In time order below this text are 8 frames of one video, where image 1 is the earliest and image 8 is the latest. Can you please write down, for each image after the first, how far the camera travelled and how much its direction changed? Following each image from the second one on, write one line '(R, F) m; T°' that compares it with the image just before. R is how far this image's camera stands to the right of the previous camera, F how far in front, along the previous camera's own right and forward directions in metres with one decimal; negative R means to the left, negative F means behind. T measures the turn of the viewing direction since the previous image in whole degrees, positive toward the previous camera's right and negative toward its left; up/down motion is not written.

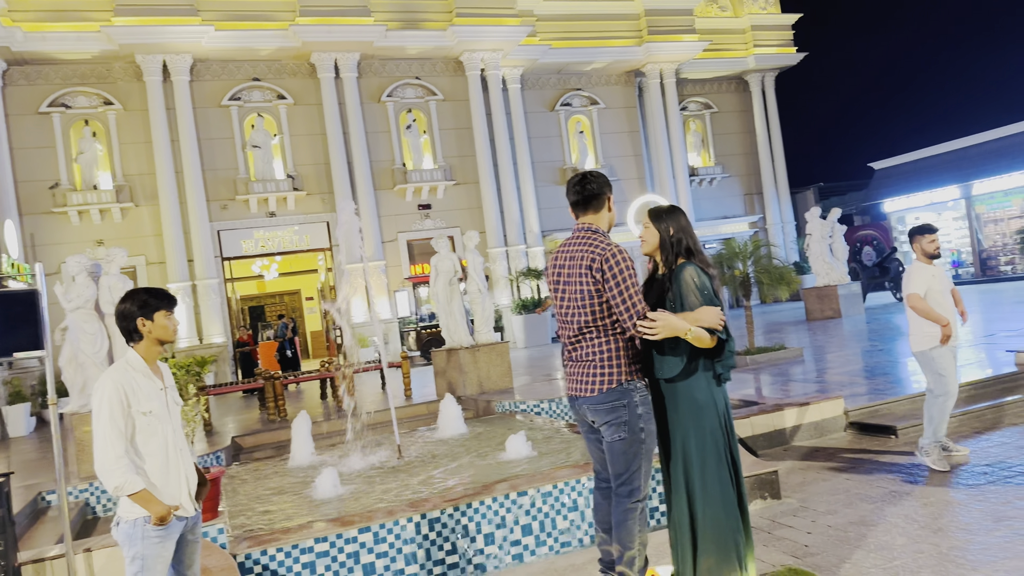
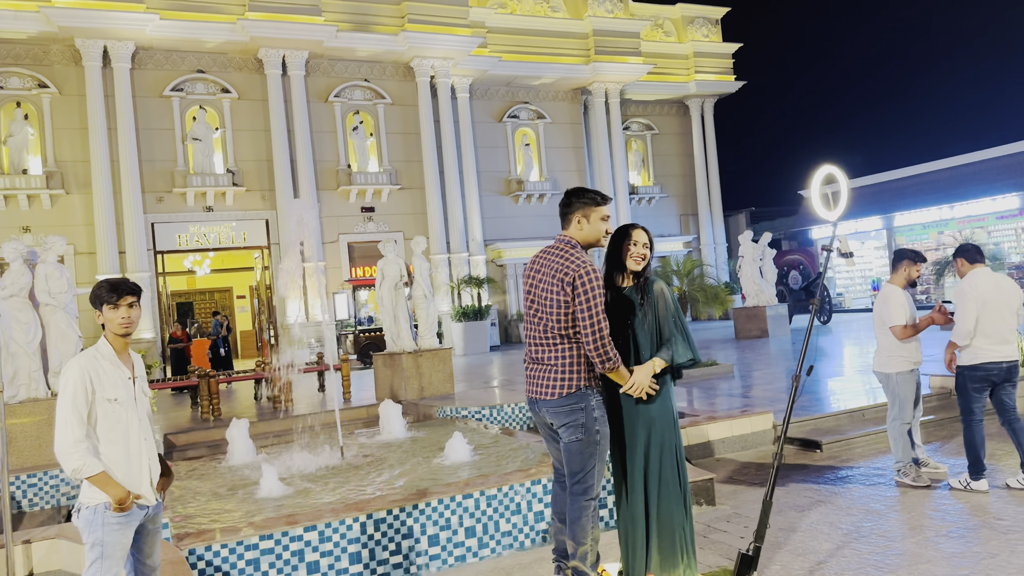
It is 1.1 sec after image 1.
(-0.1, -0.1) m; +5°
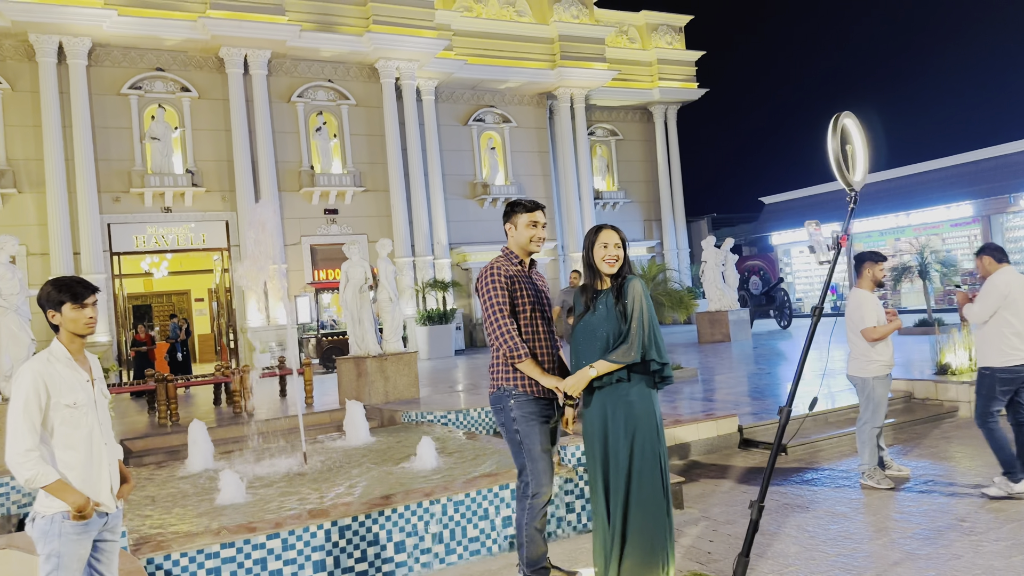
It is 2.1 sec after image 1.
(0.0, 0.0) m; +3°
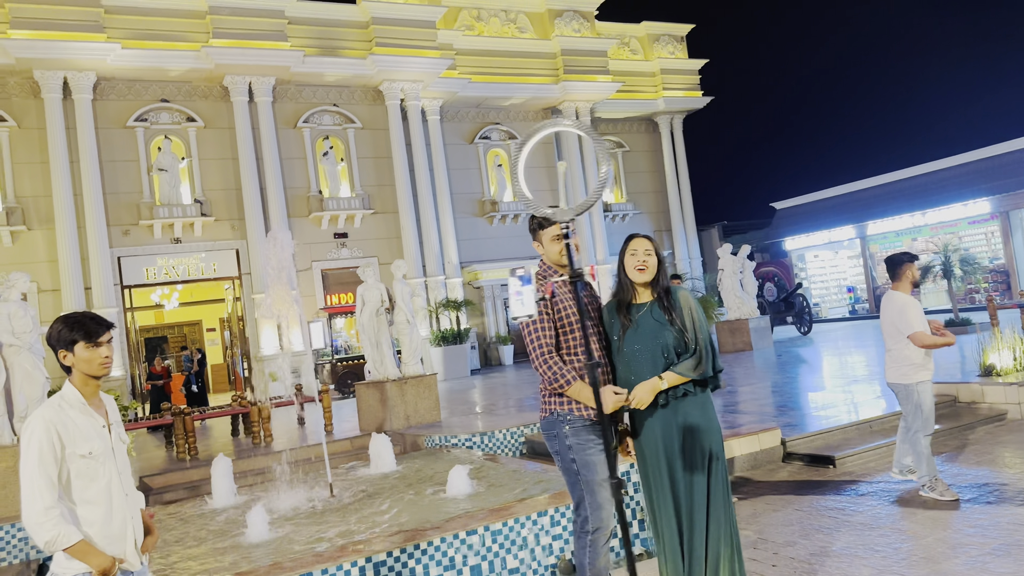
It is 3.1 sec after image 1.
(-0.1, +0.2) m; -1°
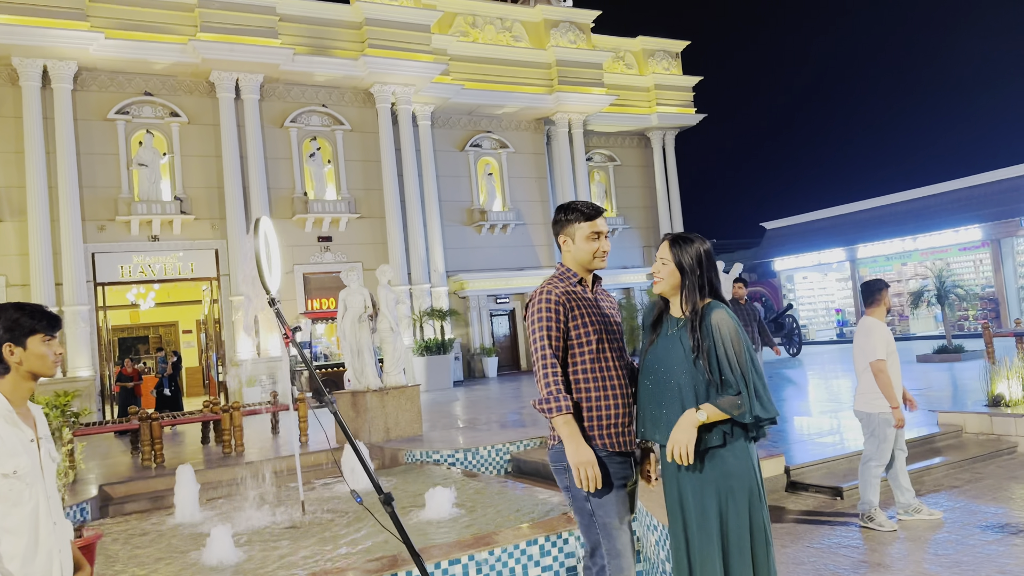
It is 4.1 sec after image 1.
(-0.1, +0.4) m; +1°
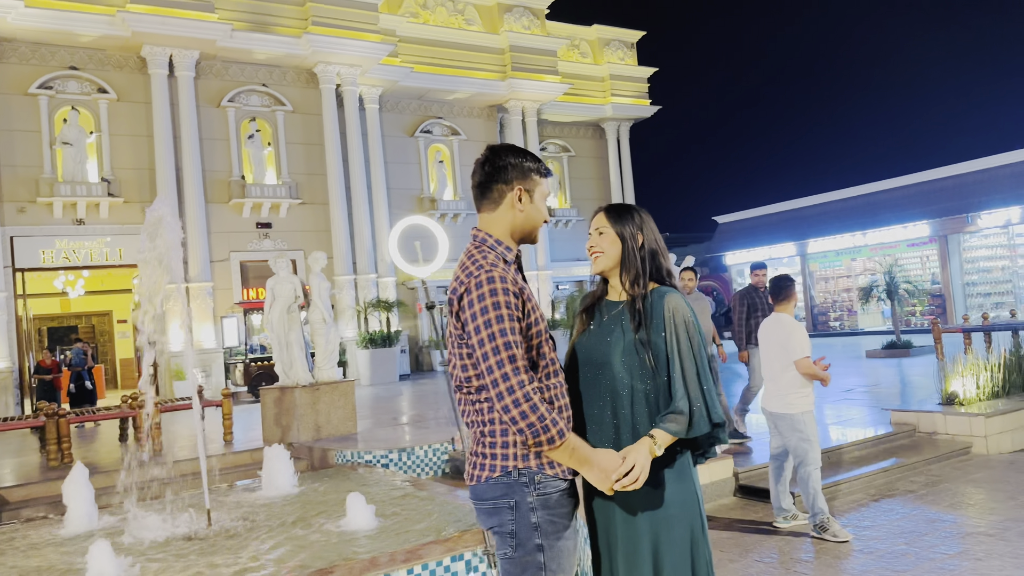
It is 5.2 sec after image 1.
(+0.2, +0.5) m; +3°
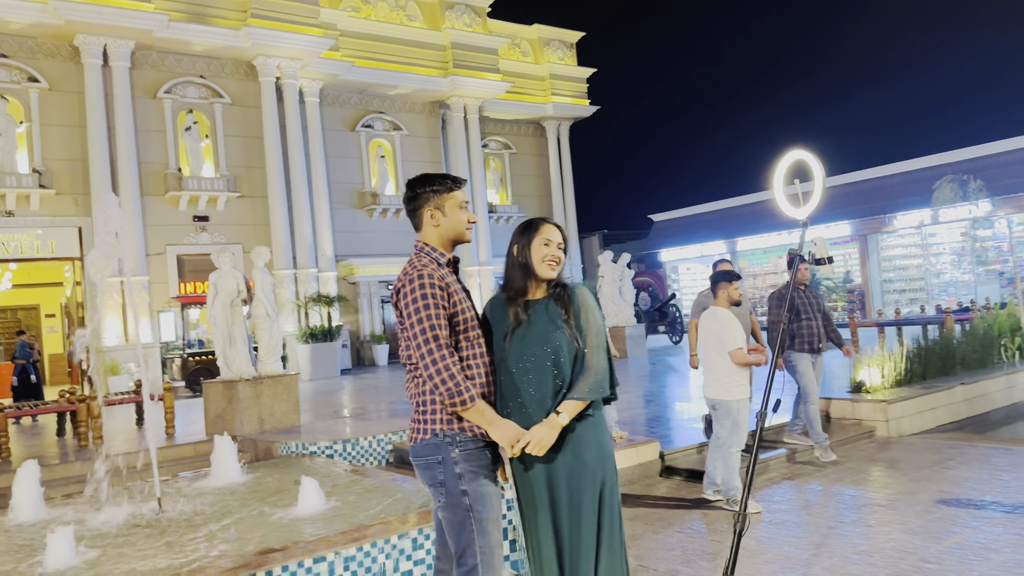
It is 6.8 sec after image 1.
(0.0, -0.3) m; +4°
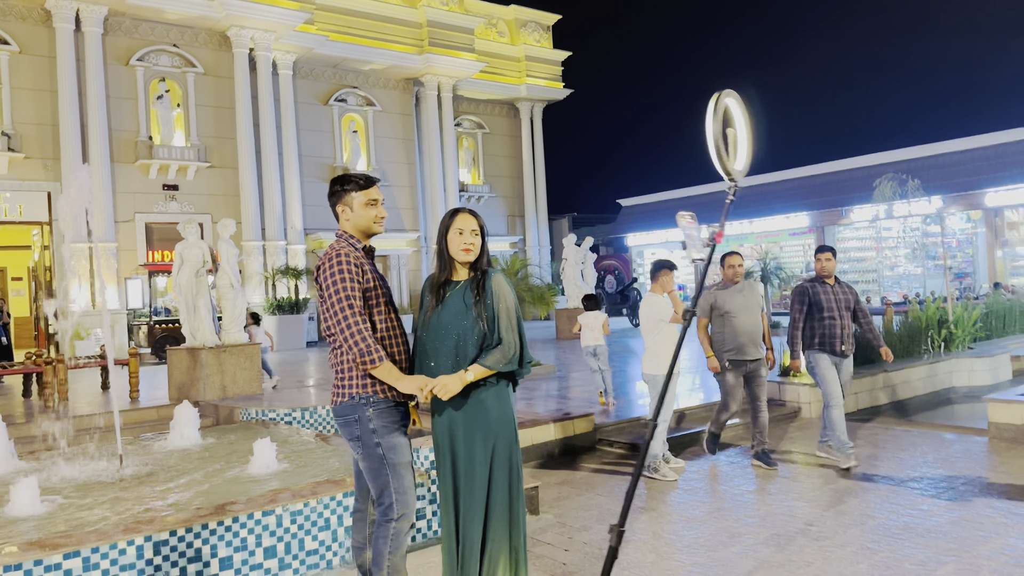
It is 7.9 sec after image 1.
(+0.2, -0.4) m; +2°
